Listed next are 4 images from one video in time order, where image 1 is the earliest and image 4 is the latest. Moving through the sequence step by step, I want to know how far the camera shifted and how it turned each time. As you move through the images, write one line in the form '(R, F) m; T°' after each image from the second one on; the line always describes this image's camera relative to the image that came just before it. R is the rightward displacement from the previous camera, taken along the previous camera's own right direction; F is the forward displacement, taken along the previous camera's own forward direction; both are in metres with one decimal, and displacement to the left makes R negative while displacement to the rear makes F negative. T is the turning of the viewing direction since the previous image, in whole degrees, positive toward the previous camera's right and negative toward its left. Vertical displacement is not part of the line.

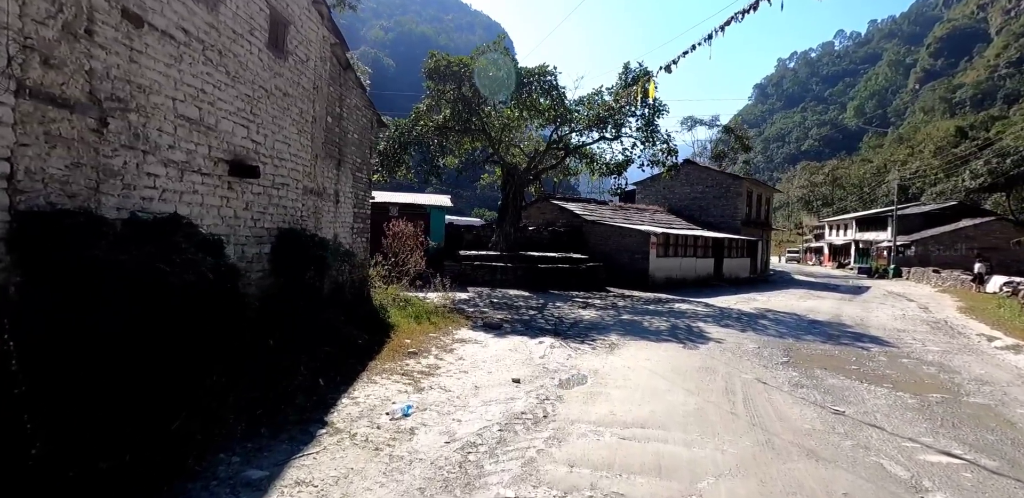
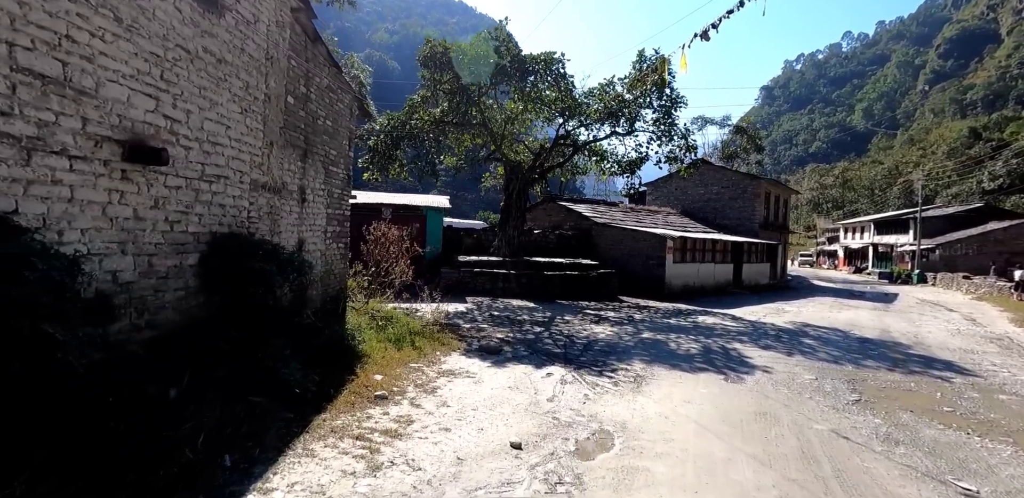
(+0.1, +1.5) m; -1°
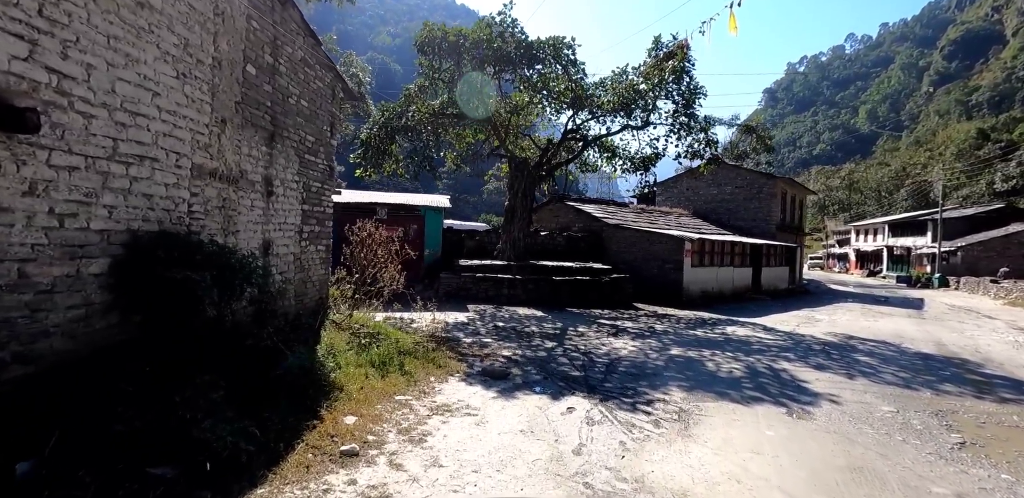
(-0.1, +1.2) m; 0°
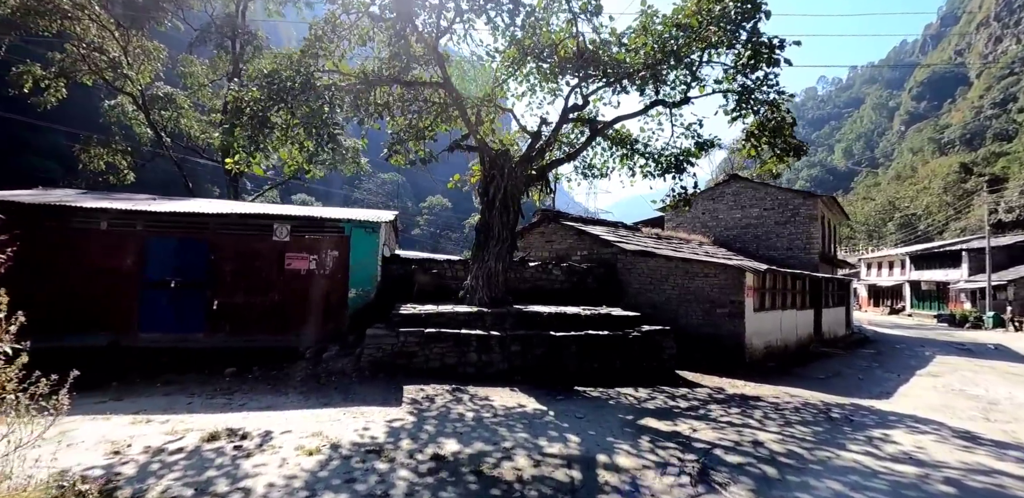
(+0.2, +5.2) m; +2°
